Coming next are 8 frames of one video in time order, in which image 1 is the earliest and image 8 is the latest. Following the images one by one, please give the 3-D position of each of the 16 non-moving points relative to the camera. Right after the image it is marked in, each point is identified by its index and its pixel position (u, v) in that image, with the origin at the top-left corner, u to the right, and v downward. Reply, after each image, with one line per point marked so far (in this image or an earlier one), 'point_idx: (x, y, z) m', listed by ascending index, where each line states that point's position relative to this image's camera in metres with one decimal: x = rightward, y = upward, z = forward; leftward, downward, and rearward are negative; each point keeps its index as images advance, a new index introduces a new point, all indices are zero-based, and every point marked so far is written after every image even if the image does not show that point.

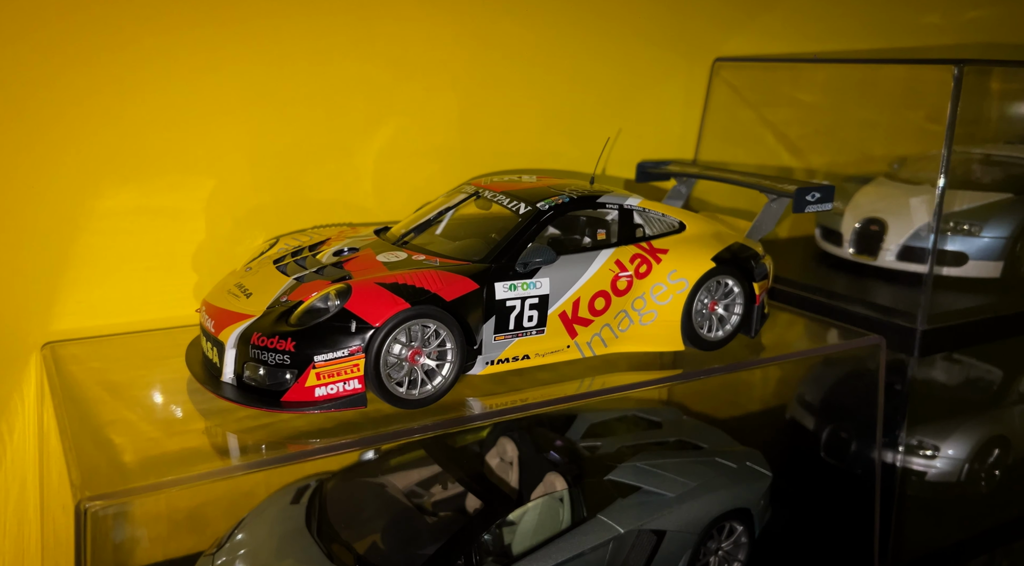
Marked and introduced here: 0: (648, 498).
0: (+0.3, -0.4, +1.5) m
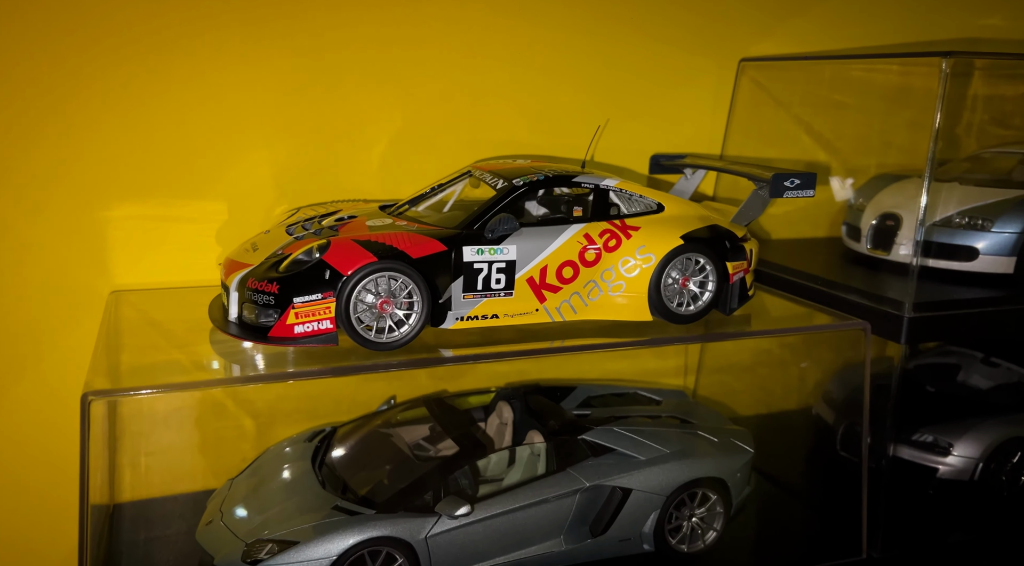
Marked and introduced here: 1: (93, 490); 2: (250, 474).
0: (+0.2, -0.4, +1.6) m
1: (-0.8, -0.3, +1.3) m
2: (-0.6, -0.4, +1.6) m
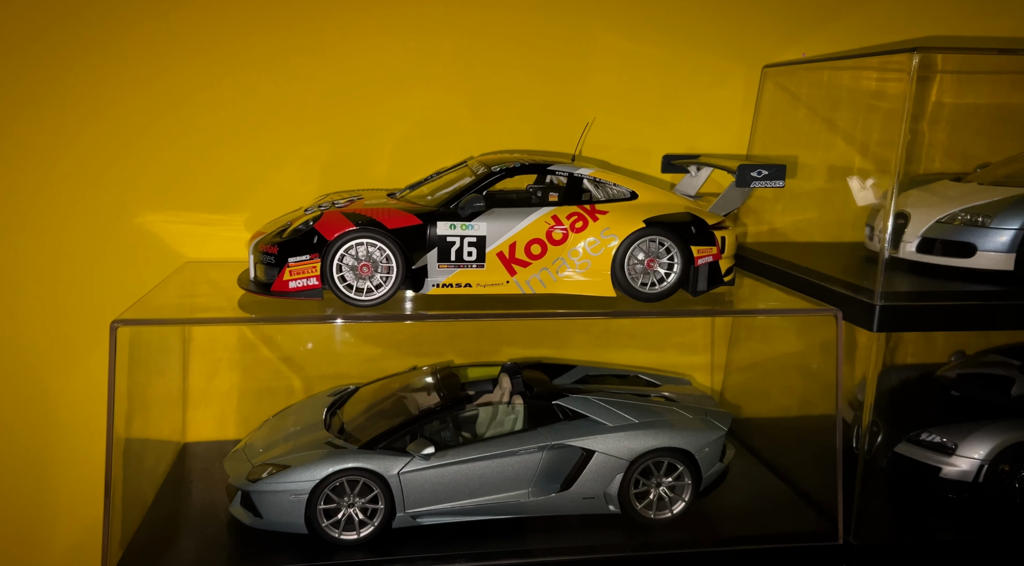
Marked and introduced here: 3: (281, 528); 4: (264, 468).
0: (+0.2, -0.3, +1.7) m
1: (-0.8, -0.2, +1.6) m
2: (-0.6, -0.3, +1.9) m
3: (-0.5, -0.5, +1.6) m
4: (-0.5, -0.4, +1.6) m
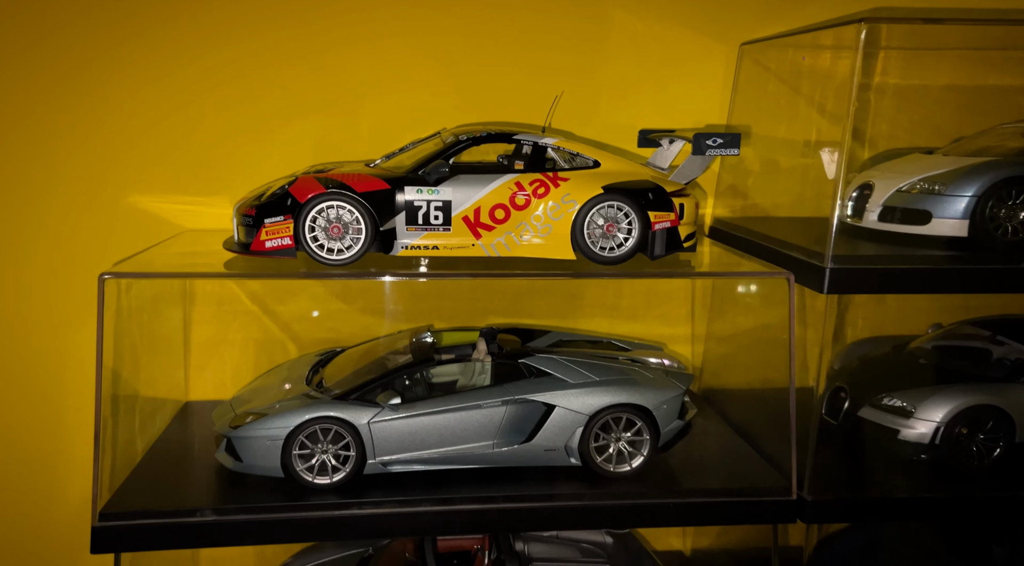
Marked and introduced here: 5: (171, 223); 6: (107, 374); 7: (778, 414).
0: (+0.1, -0.2, +1.8) m
1: (-0.9, -0.2, +1.7) m
2: (-0.6, -0.2, +2.0) m
3: (-0.6, -0.4, +1.7) m
4: (-0.6, -0.3, +1.8) m
5: (-1.0, +0.2, +2.2) m
6: (-0.9, -0.2, +1.7) m
7: (+0.7, -0.3, +1.9) m
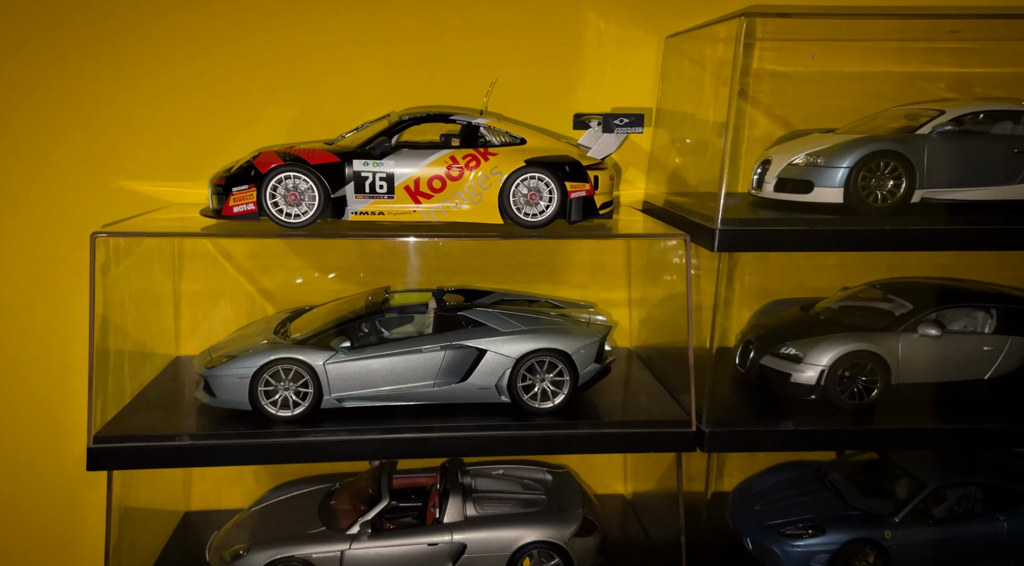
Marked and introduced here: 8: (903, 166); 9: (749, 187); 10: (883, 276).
0: (-0.1, -0.1, +2.1) m
1: (-1.1, -0.1, +2.0) m
2: (-0.8, -0.1, +2.3) m
3: (-0.7, -0.3, +2.0) m
4: (-0.8, -0.2, +2.0) m
5: (-1.2, +0.3, +2.5) m
6: (-1.1, -0.1, +2.0) m
7: (+0.5, -0.2, +2.2) m
8: (+1.1, +0.3, +2.0) m
9: (+0.7, +0.3, +2.2) m
10: (+1.2, 0.0, +2.4) m
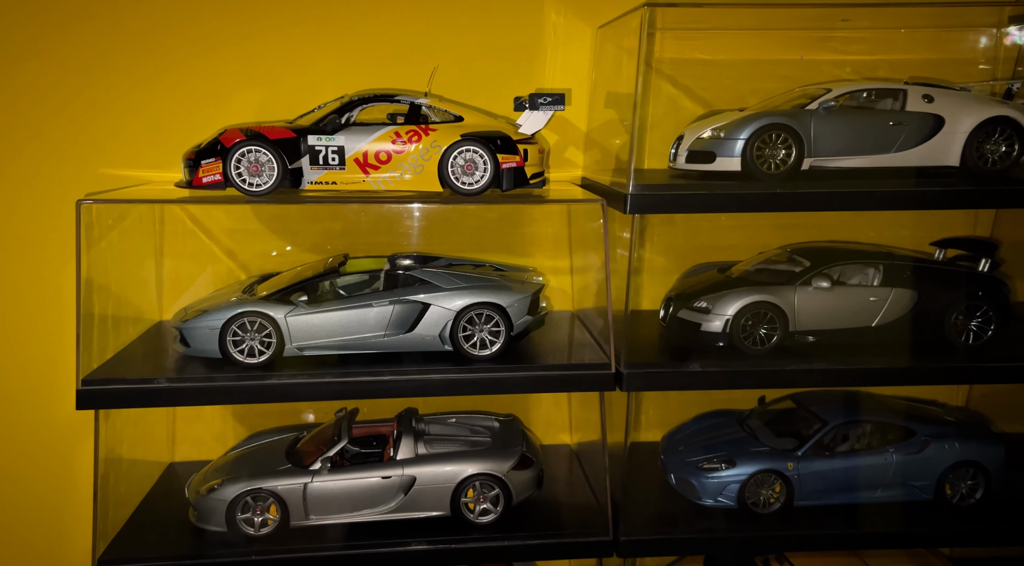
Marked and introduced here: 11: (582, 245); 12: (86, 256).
0: (-0.3, 0.0, +2.4) m
1: (-1.3, +0.1, +2.3) m
2: (-1.0, 0.0, +2.6) m
3: (-0.9, -0.2, +2.3) m
4: (-1.0, -0.1, +2.3) m
5: (-1.4, +0.4, +2.7) m
6: (-1.3, 0.0, +2.3) m
7: (+0.3, -0.1, +2.5) m
8: (+0.9, +0.5, +2.3) m
9: (+0.5, +0.4, +2.5) m
10: (+1.0, +0.2, +2.7) m
11: (+0.2, +0.1, +2.6) m
12: (-1.3, +0.1, +2.3) m
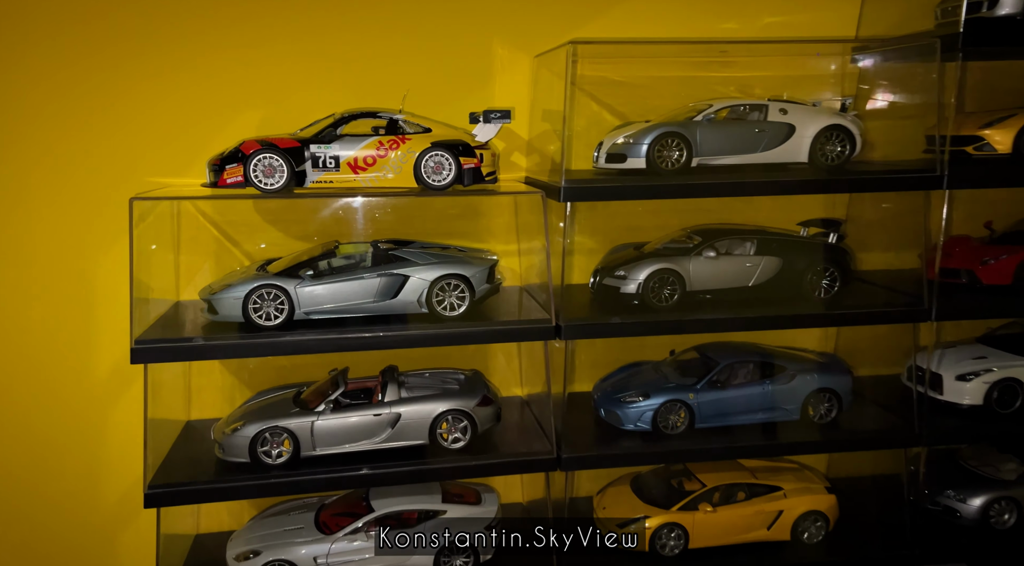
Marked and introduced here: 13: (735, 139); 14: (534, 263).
0: (-0.4, +0.1, +3.0) m
1: (-1.4, +0.1, +2.8) m
2: (-1.2, 0.0, +3.2) m
3: (-1.1, -0.1, +2.9) m
4: (-1.1, 0.0, +2.9) m
5: (-1.6, +0.4, +3.3) m
6: (-1.4, +0.1, +2.8) m
7: (+0.2, 0.0, +3.2) m
8: (+0.7, +0.6, +3.1) m
9: (+0.3, +0.5, +3.2) m
10: (+0.8, +0.3, +3.4) m
11: (+0.1, +0.2, +3.3) m
12: (-1.4, +0.1, +2.9) m
13: (+0.9, +0.6, +3.1) m
14: (+0.1, +0.1, +3.3) m
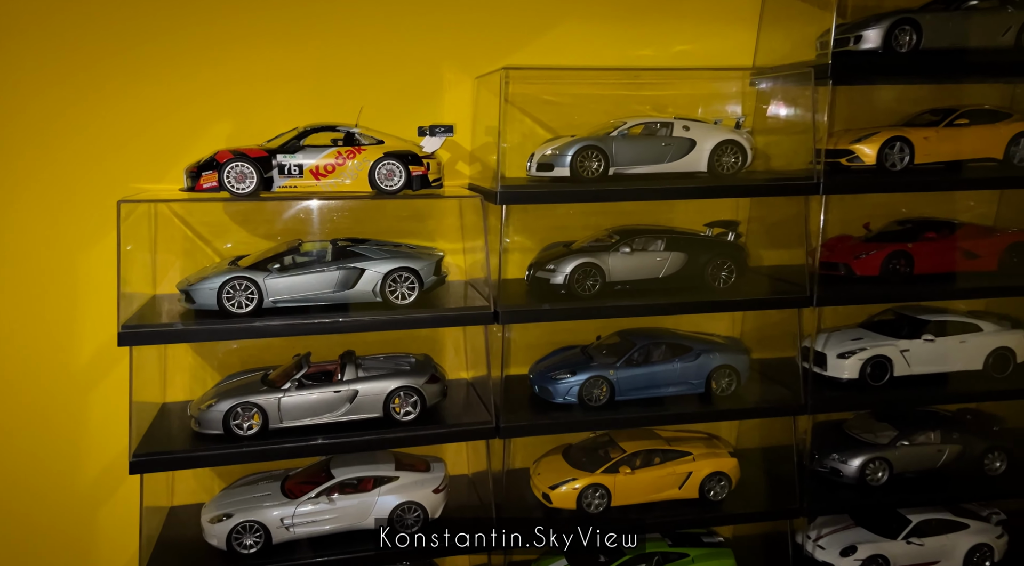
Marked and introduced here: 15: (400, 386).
0: (-0.7, +0.1, +3.4) m
1: (-1.7, +0.1, +3.2) m
2: (-1.4, +0.1, +3.6) m
3: (-1.3, -0.1, +3.3) m
4: (-1.4, 0.0, +3.3) m
5: (-1.8, +0.5, +3.6) m
6: (-1.7, +0.1, +3.2) m
7: (-0.1, 0.0, +3.6) m
8: (+0.4, +0.6, +3.6) m
9: (+0.1, +0.5, +3.6) m
10: (+0.5, +0.3, +3.9) m
11: (-0.2, +0.3, +3.8) m
12: (-1.7, +0.2, +3.2) m
13: (+0.6, +0.6, +3.6) m
14: (-0.2, +0.1, +3.8) m
15: (-0.5, -0.5, +3.5) m
